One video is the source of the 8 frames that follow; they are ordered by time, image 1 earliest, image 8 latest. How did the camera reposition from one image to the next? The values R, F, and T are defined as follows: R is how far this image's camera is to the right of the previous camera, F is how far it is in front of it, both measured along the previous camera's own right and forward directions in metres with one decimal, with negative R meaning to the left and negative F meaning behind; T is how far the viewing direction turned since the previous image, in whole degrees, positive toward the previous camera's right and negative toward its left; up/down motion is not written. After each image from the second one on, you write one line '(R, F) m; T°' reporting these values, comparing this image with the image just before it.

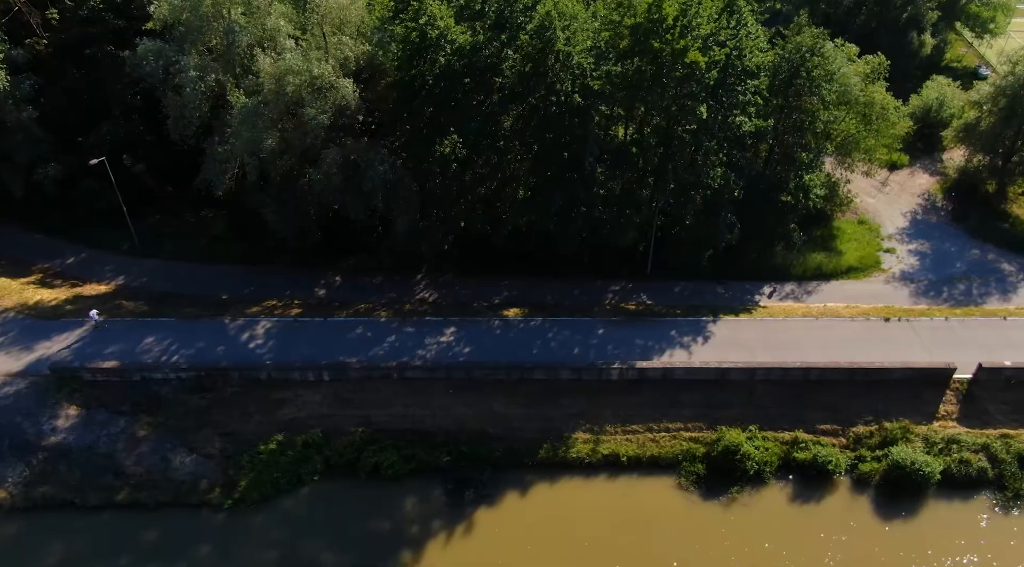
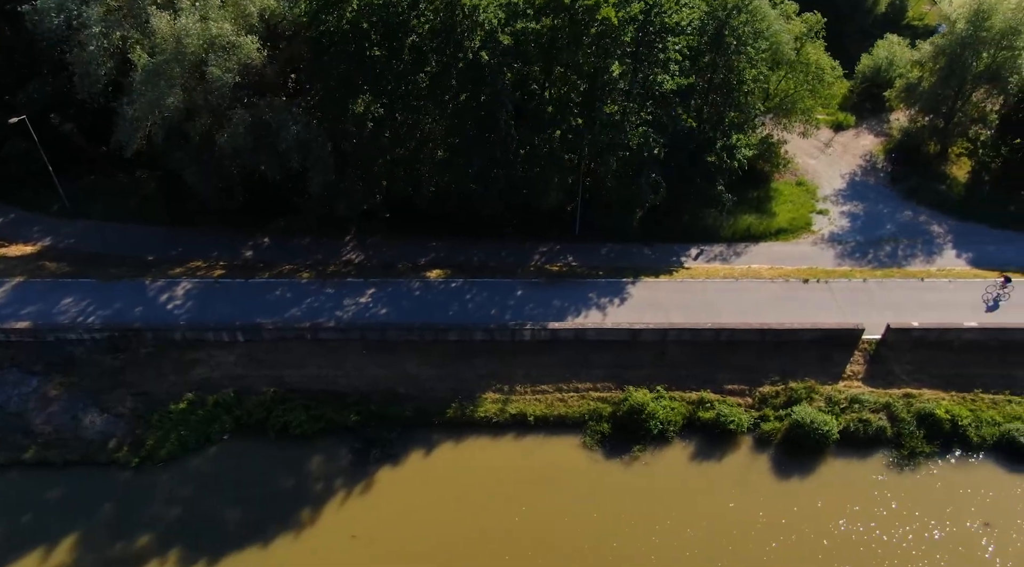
(+3.4, 0.0) m; 0°
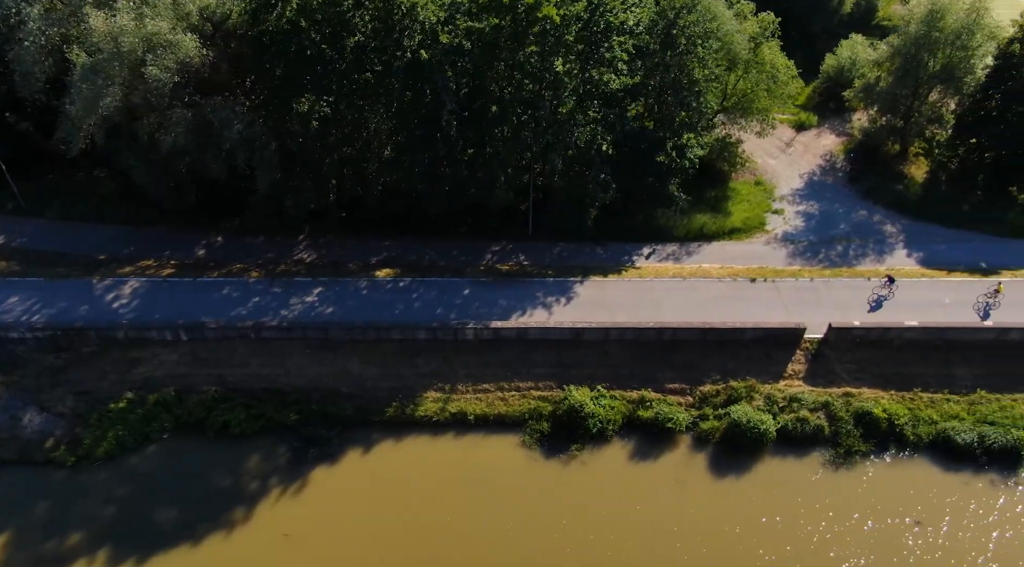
(+2.2, 0.0) m; 0°
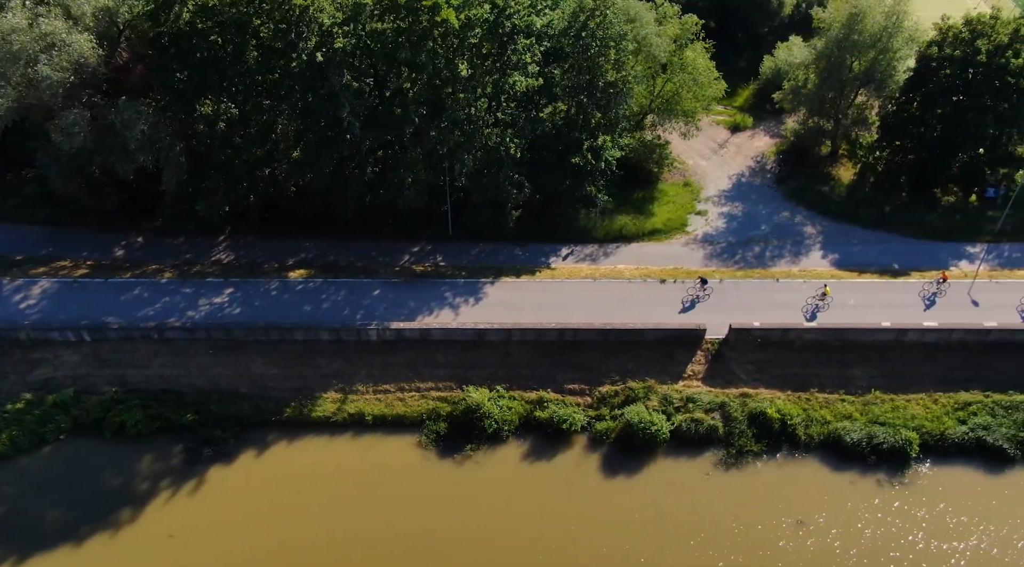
(+3.8, -0.1) m; 0°
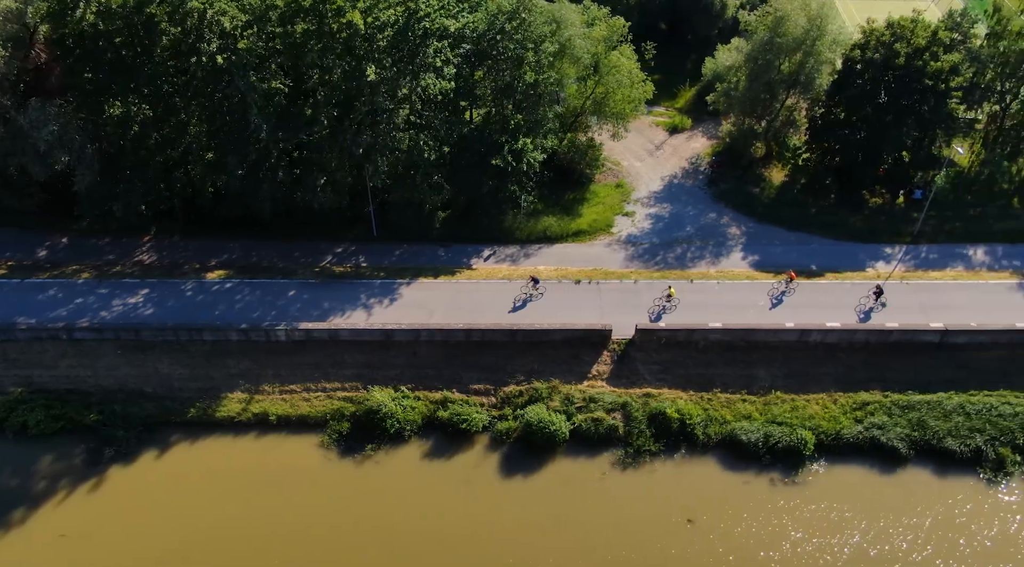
(+3.6, -0.2) m; 0°
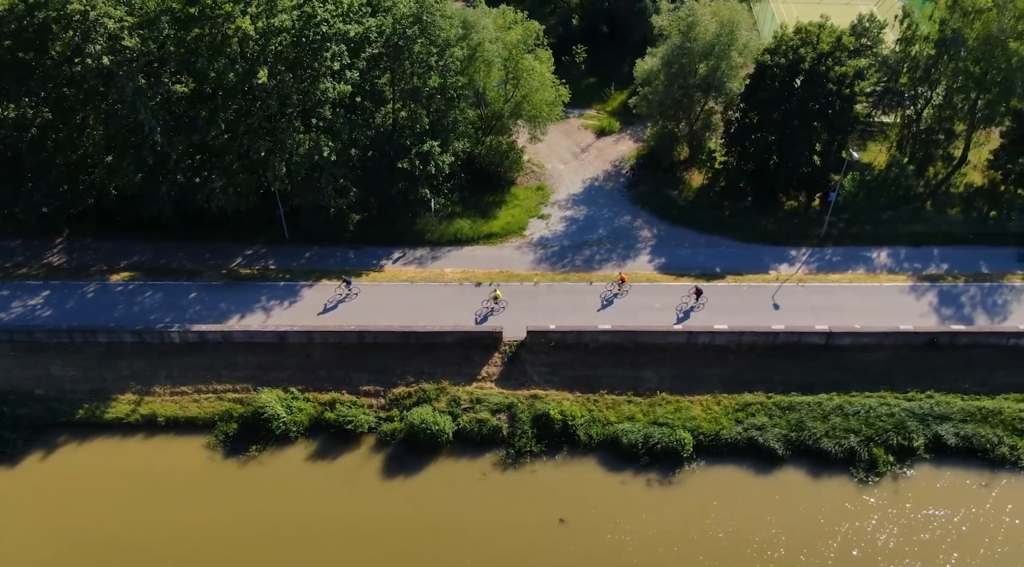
(+4.2, -0.3) m; 0°
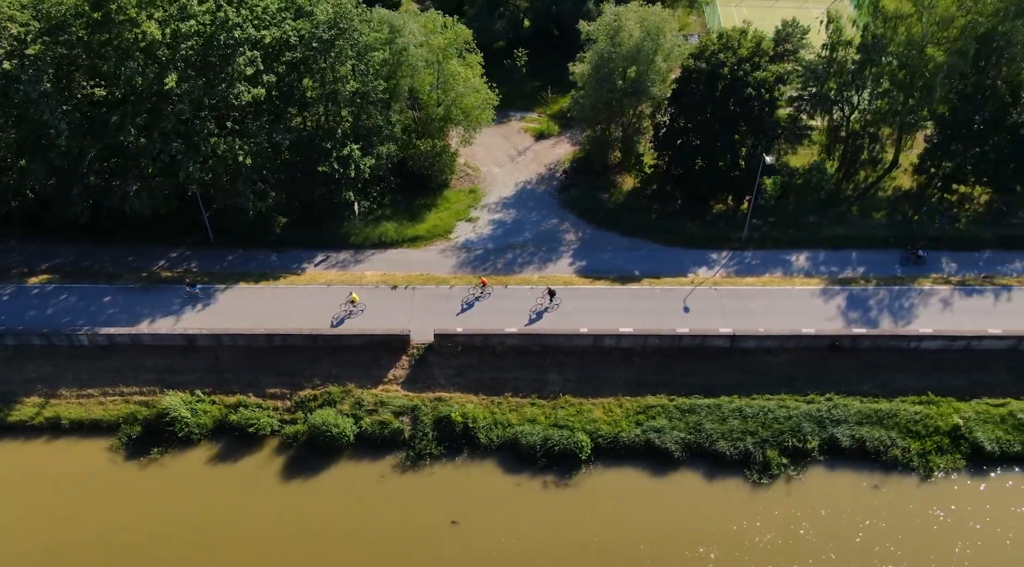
(+3.6, -0.2) m; 0°
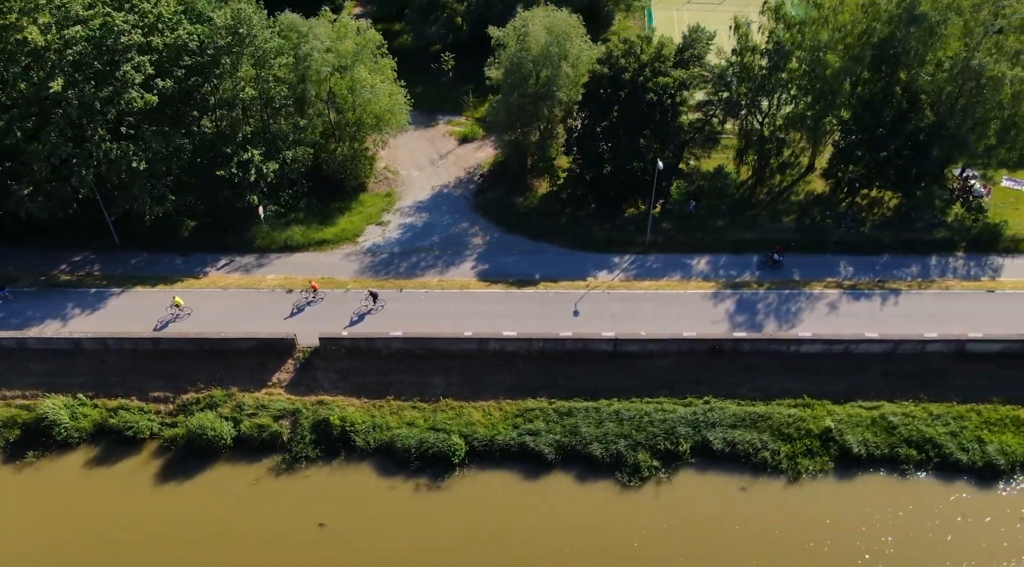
(+4.5, -0.2) m; 0°
